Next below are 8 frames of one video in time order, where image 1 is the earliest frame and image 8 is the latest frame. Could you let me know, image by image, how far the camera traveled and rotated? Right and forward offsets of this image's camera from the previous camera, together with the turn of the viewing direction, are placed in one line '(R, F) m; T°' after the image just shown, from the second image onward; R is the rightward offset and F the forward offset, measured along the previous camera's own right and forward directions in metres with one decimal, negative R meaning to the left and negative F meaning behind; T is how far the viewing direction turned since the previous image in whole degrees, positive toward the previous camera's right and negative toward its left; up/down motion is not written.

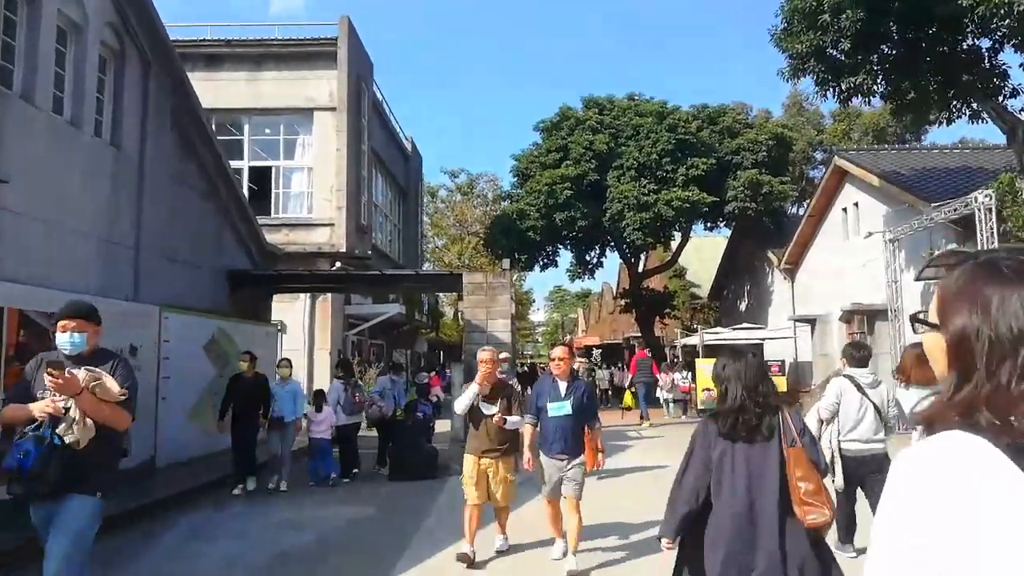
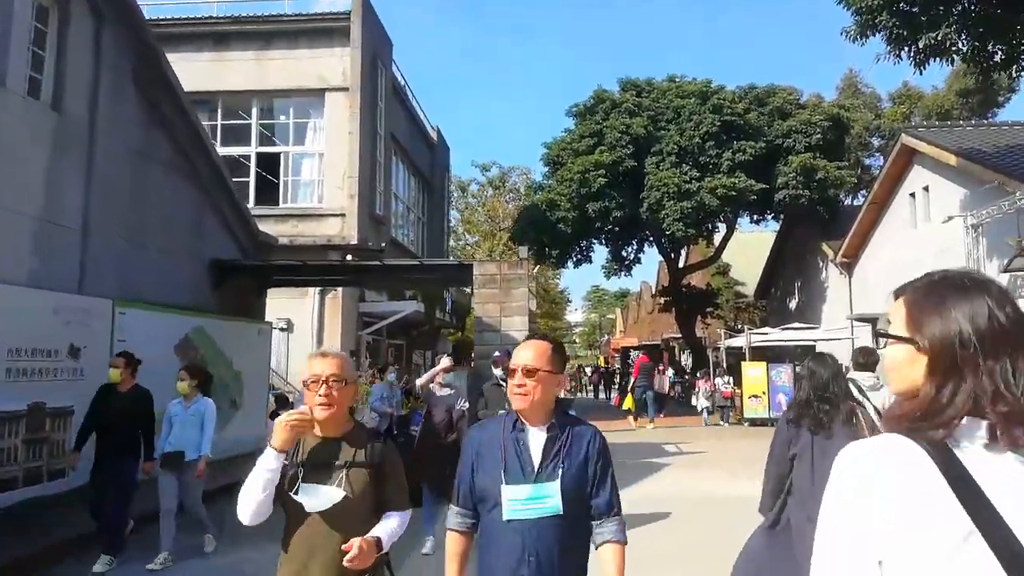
(+0.3, +1.8) m; -3°
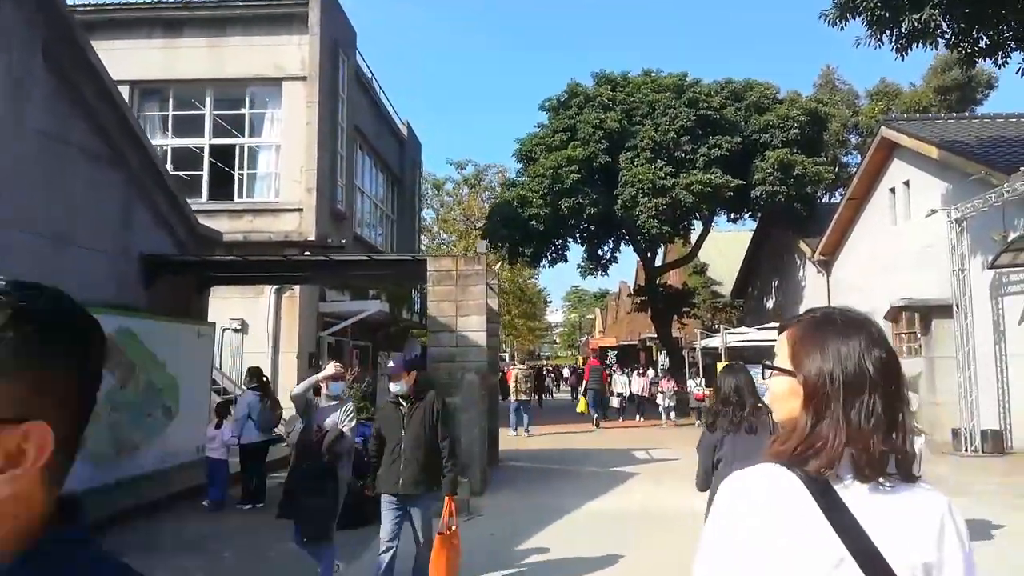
(+0.3, +0.8) m; +1°
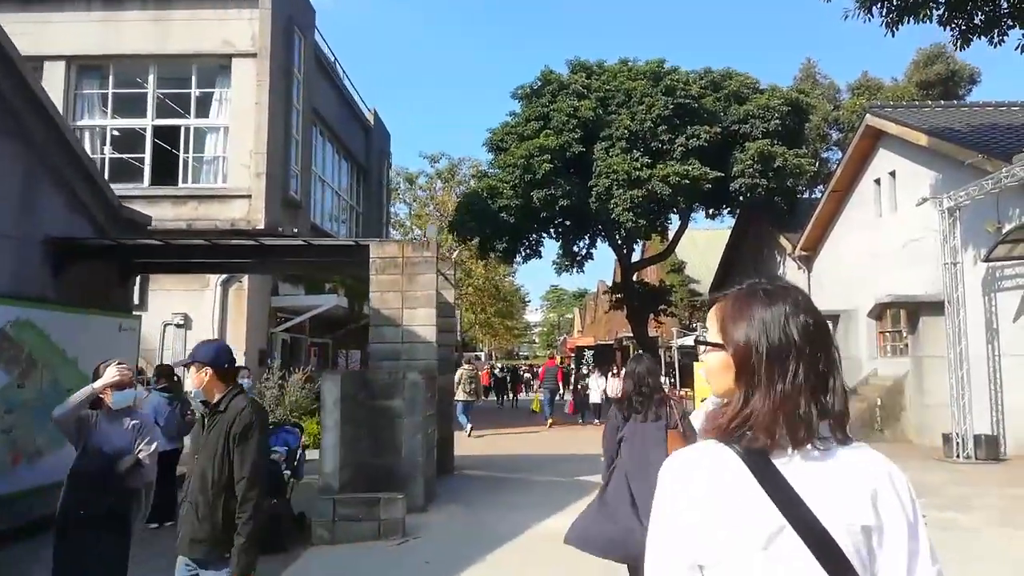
(+0.3, +1.1) m; +2°
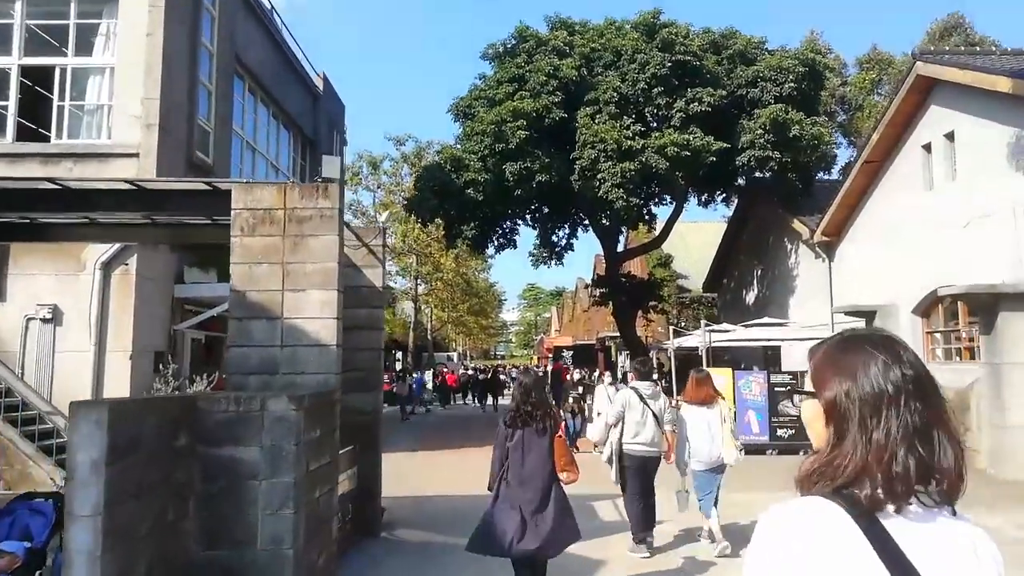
(+0.2, +3.4) m; +2°
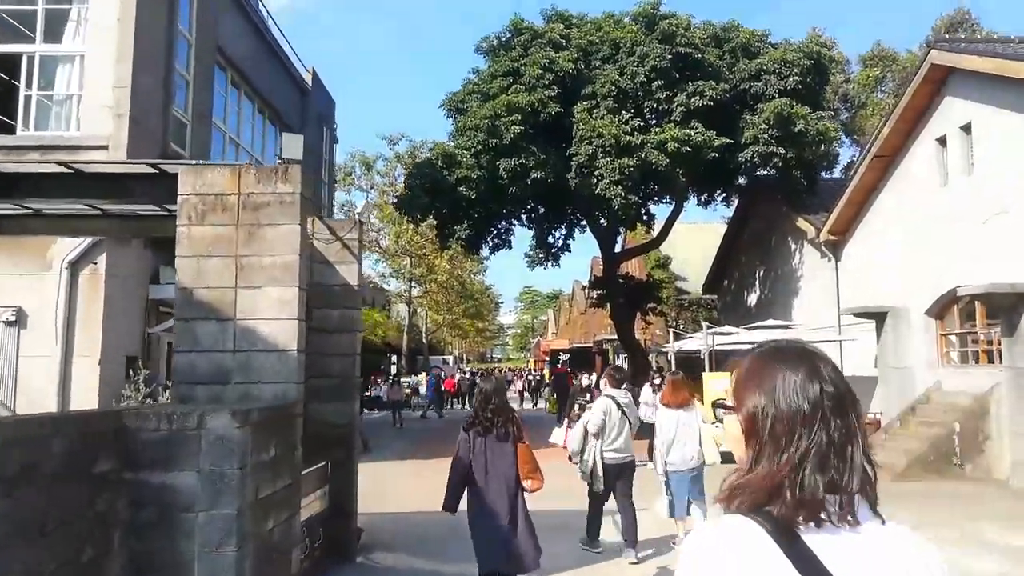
(+0.1, +0.7) m; 0°
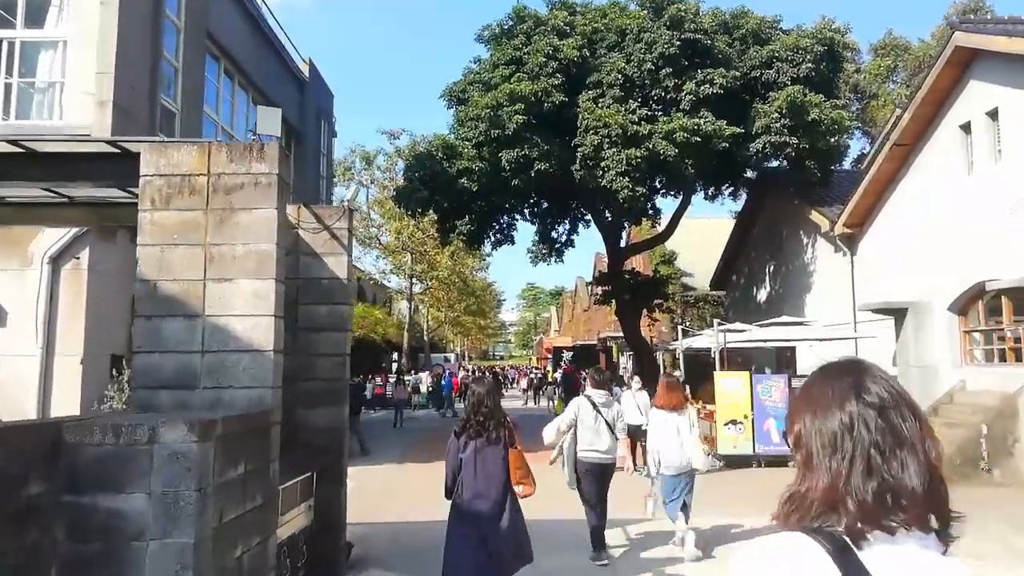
(0.0, +0.6) m; 0°
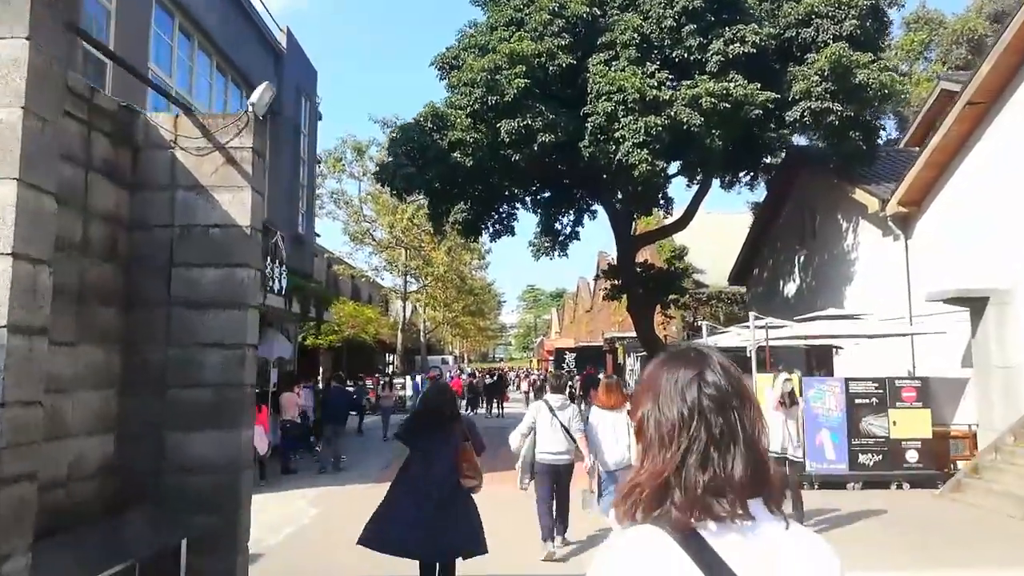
(0.0, +2.2) m; 0°
